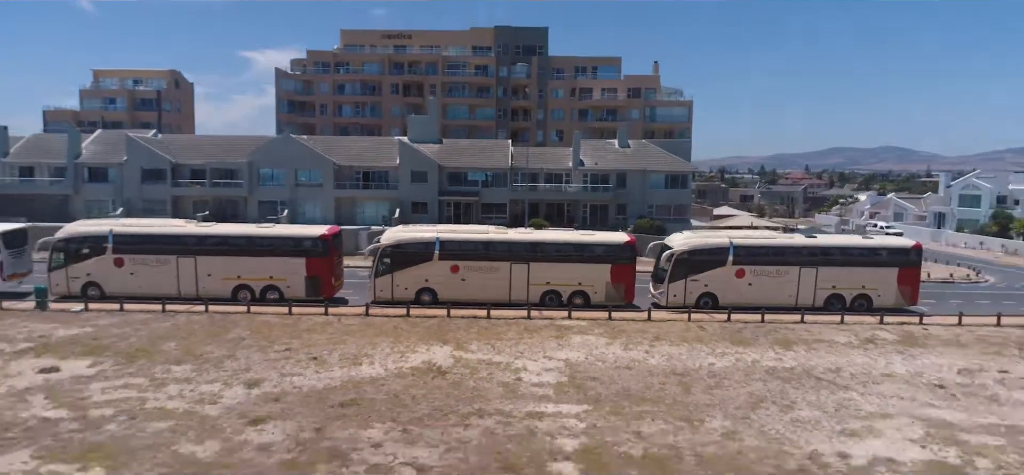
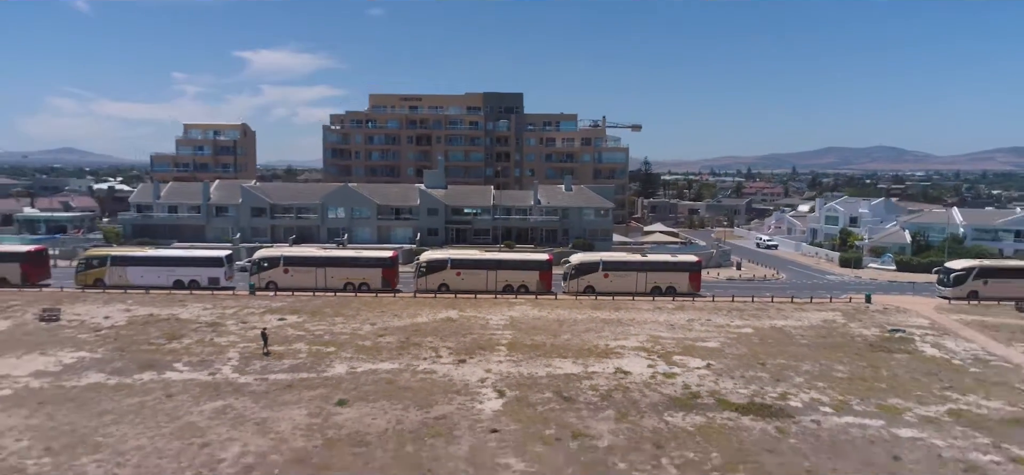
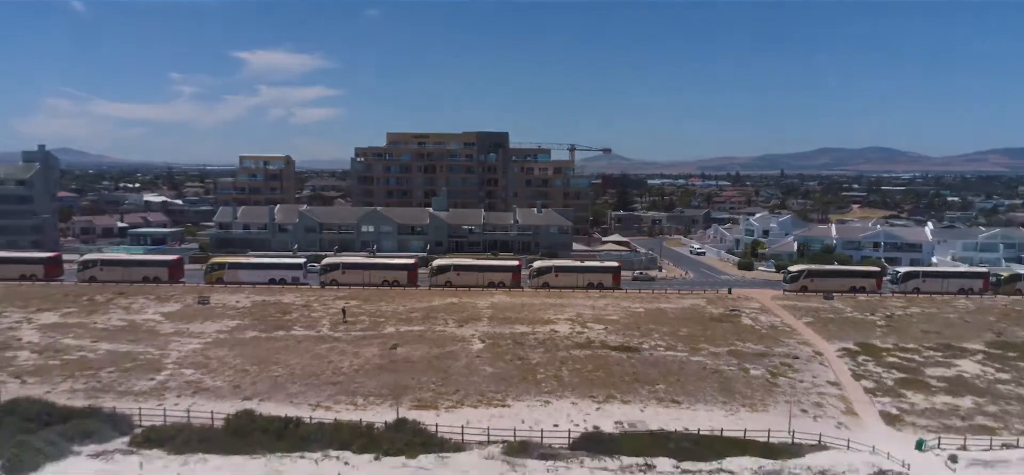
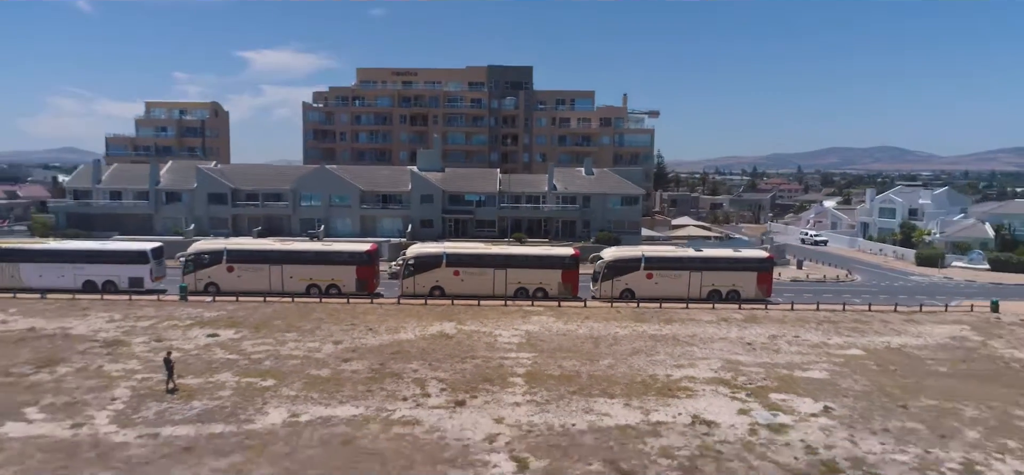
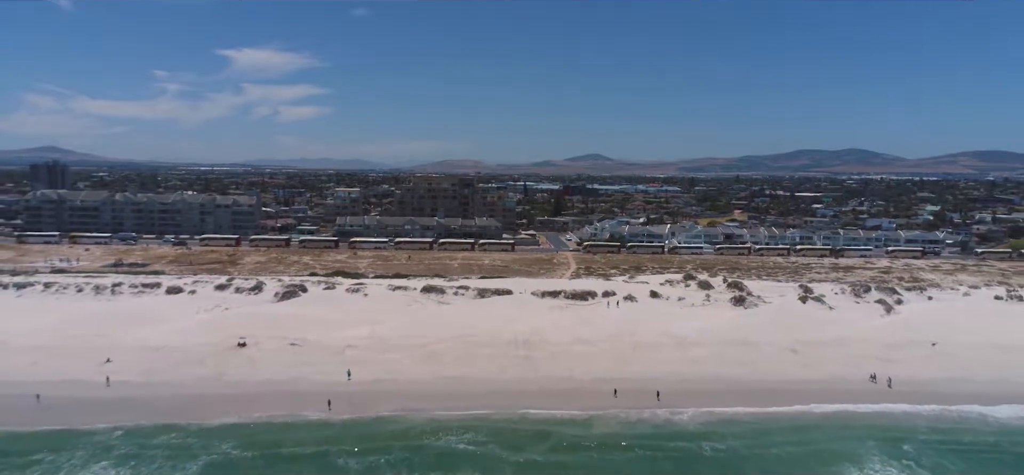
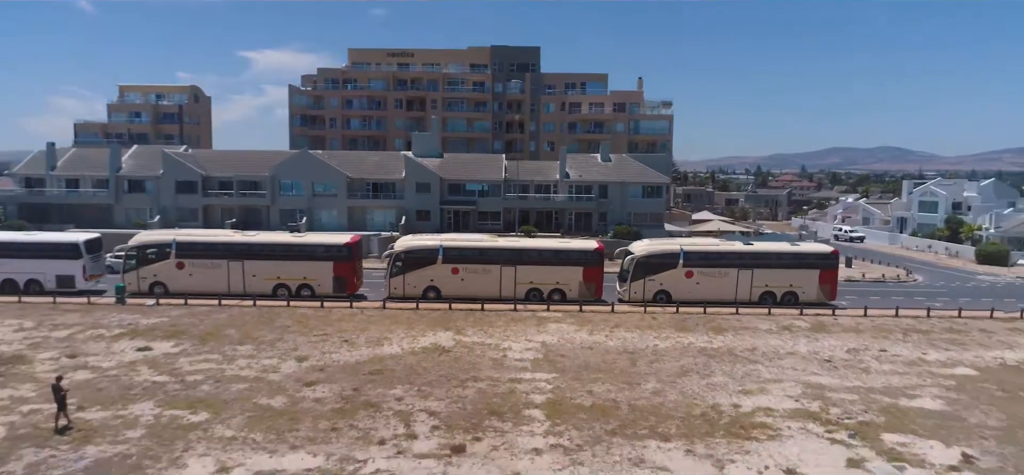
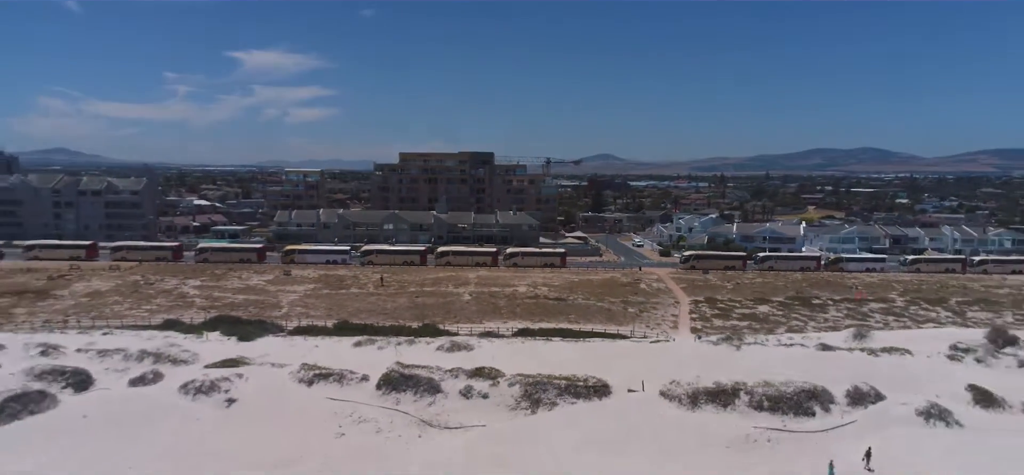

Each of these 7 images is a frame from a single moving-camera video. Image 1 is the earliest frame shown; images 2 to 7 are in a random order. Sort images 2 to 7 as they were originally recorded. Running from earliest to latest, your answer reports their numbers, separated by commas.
6, 4, 2, 3, 7, 5
